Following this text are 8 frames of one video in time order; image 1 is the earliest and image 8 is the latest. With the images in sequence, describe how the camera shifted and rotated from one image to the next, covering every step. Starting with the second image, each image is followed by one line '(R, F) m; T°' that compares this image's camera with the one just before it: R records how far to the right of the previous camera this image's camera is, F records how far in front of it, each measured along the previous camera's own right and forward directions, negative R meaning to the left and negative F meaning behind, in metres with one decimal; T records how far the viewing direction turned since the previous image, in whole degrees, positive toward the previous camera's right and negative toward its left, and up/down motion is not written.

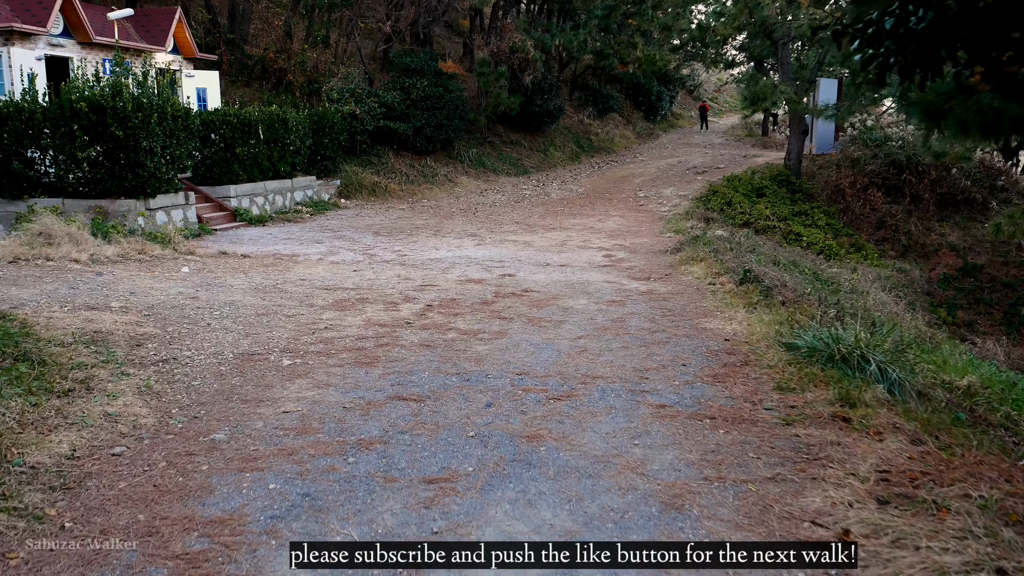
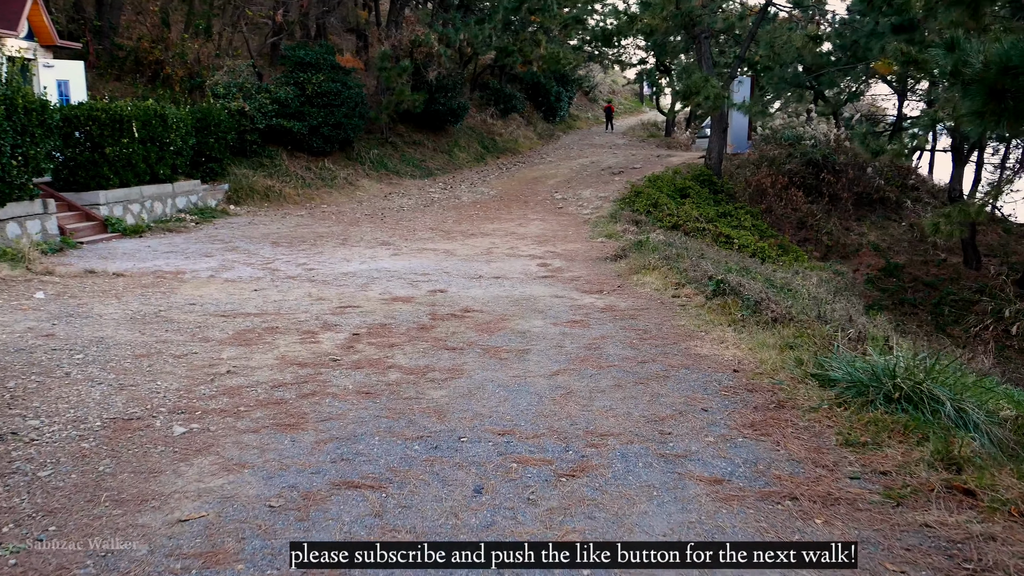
(-0.3, +1.1) m; +7°
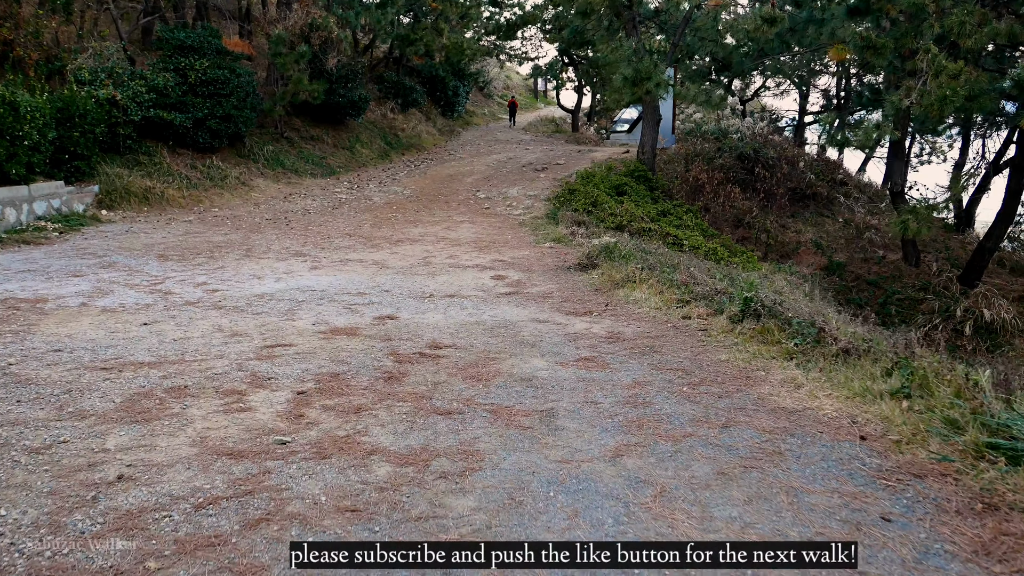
(-0.5, +1.4) m; +8°
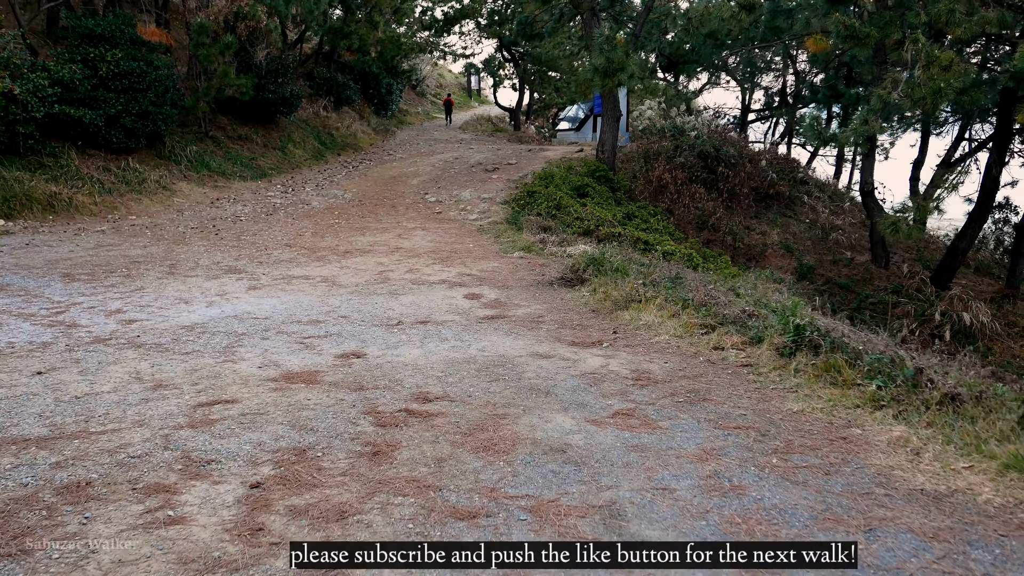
(-0.3, +1.0) m; +5°
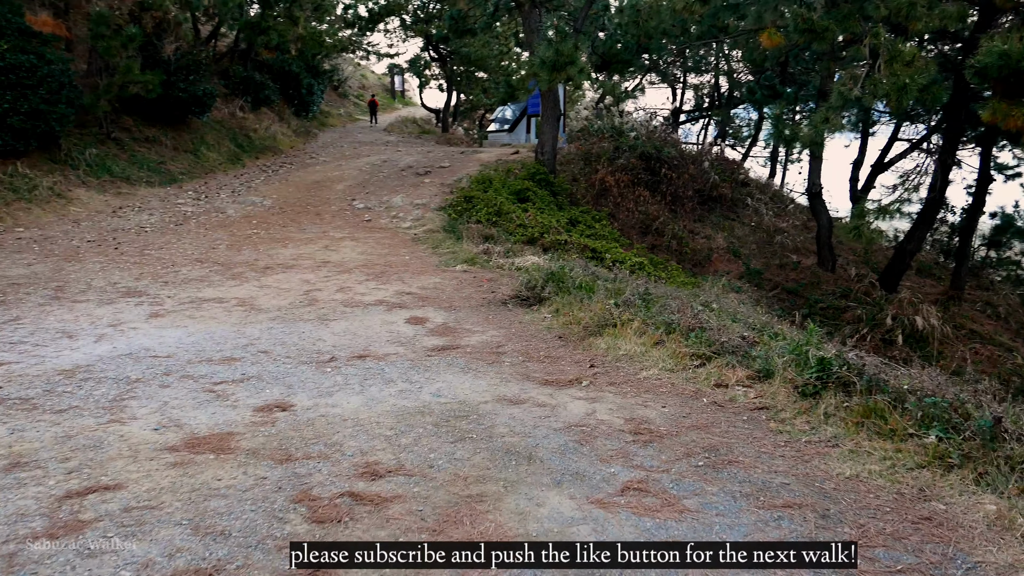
(-0.2, +0.8) m; +5°
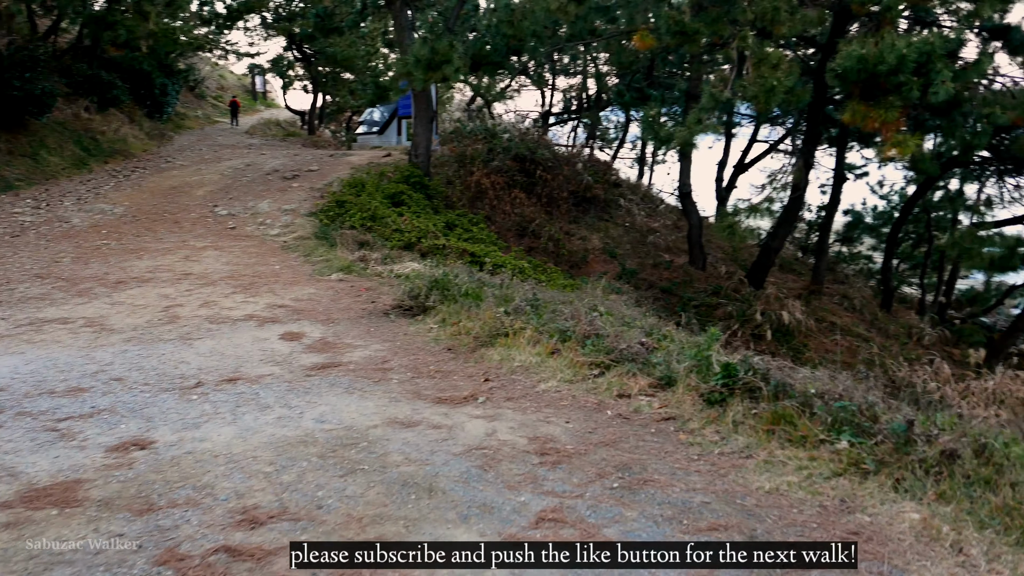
(-0.1, +0.3) m; +9°
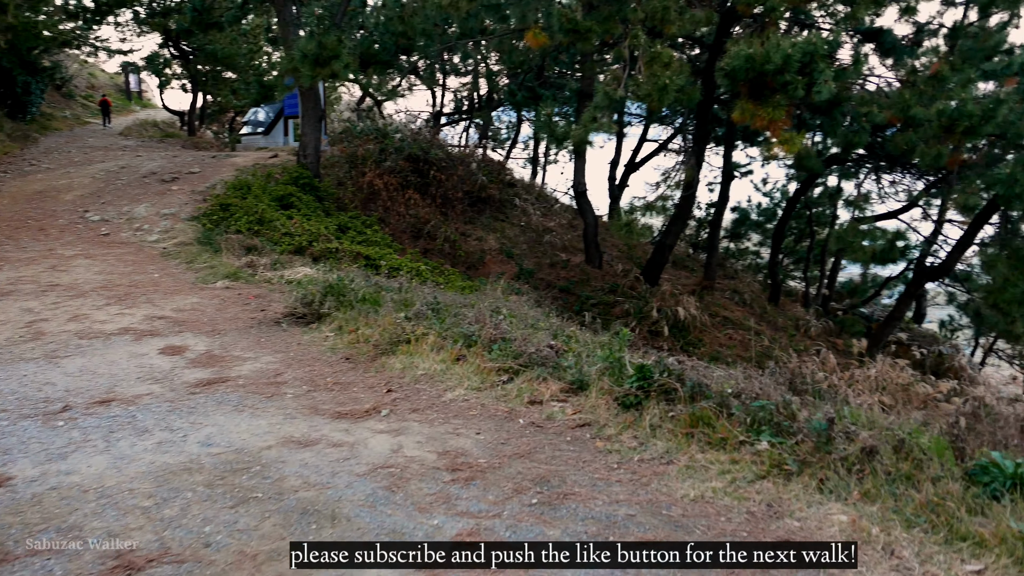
(0.0, +0.2) m; +7°
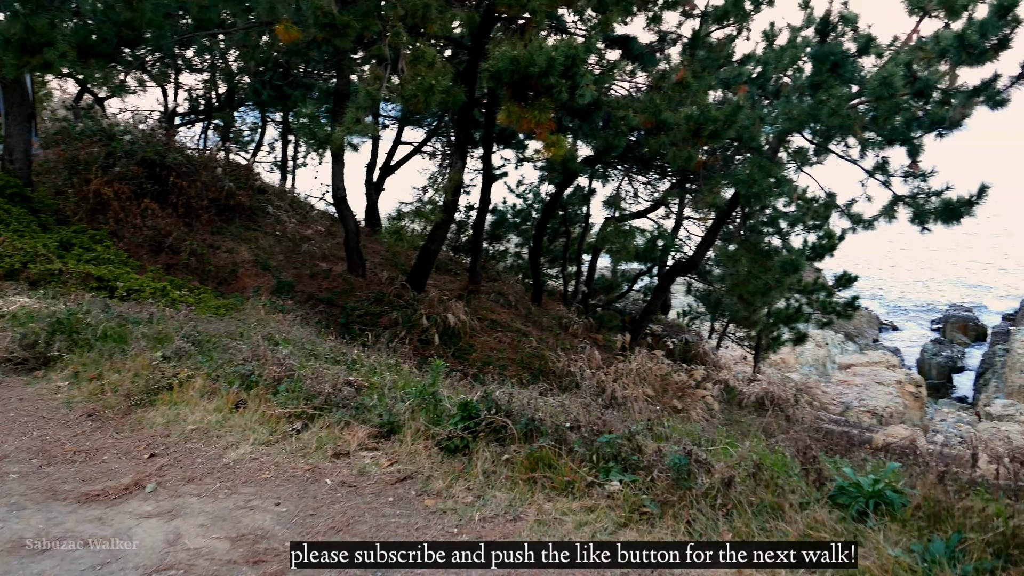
(-0.2, +0.5) m; +17°
